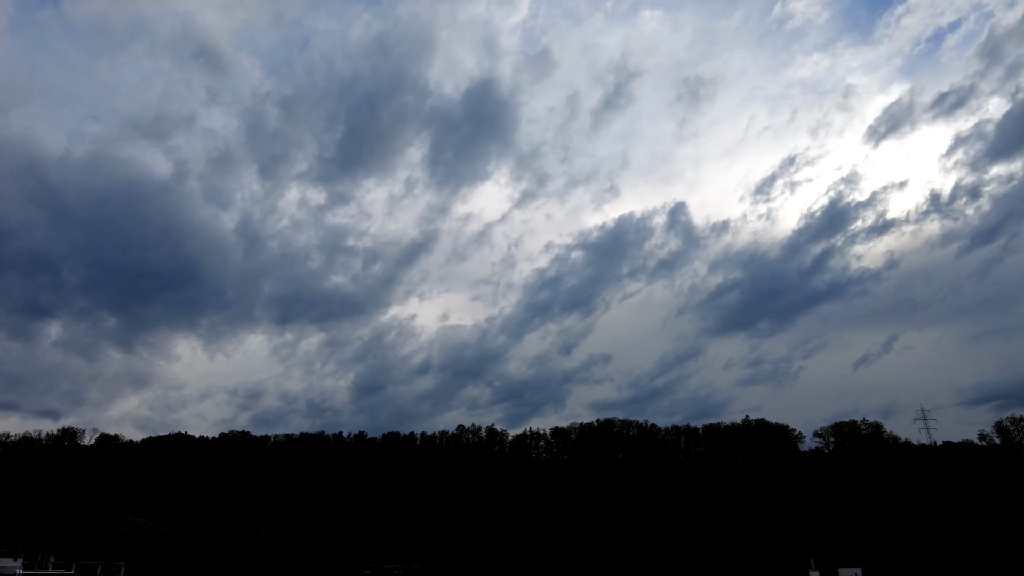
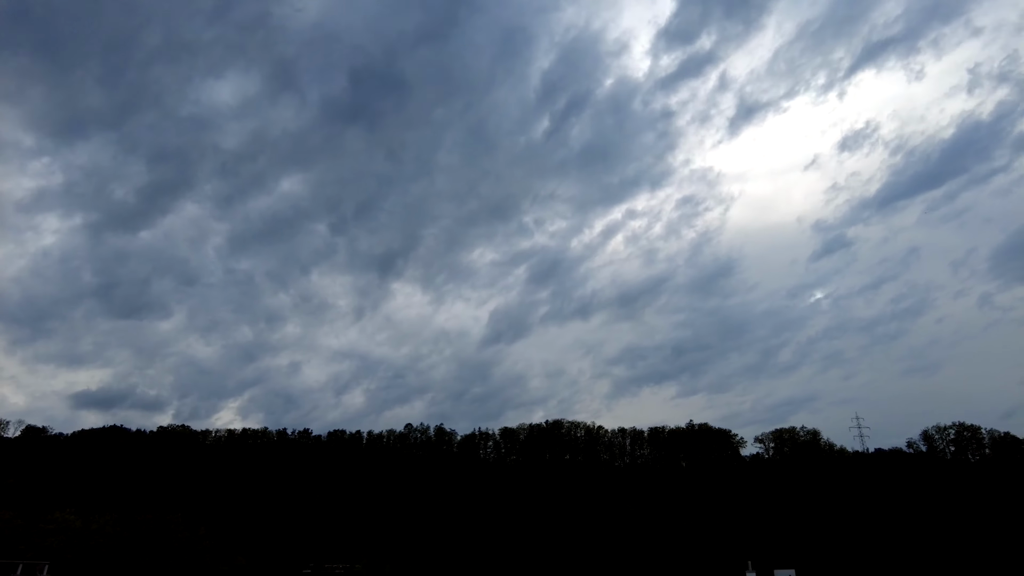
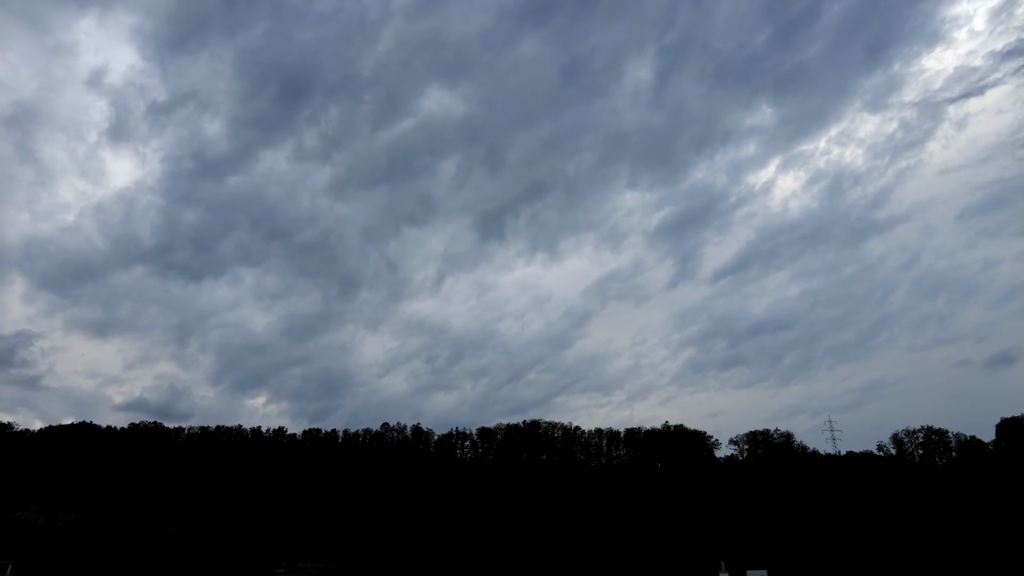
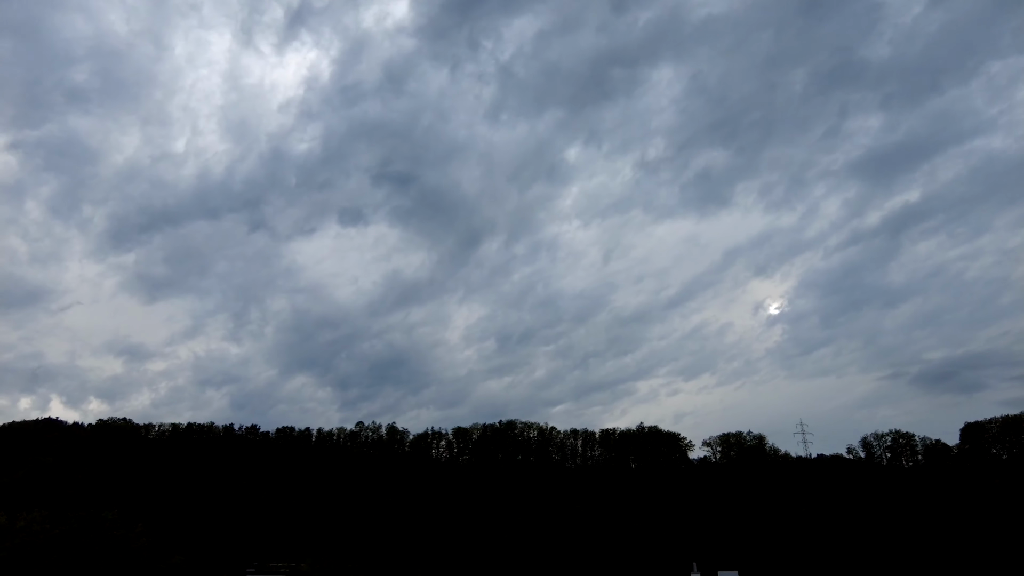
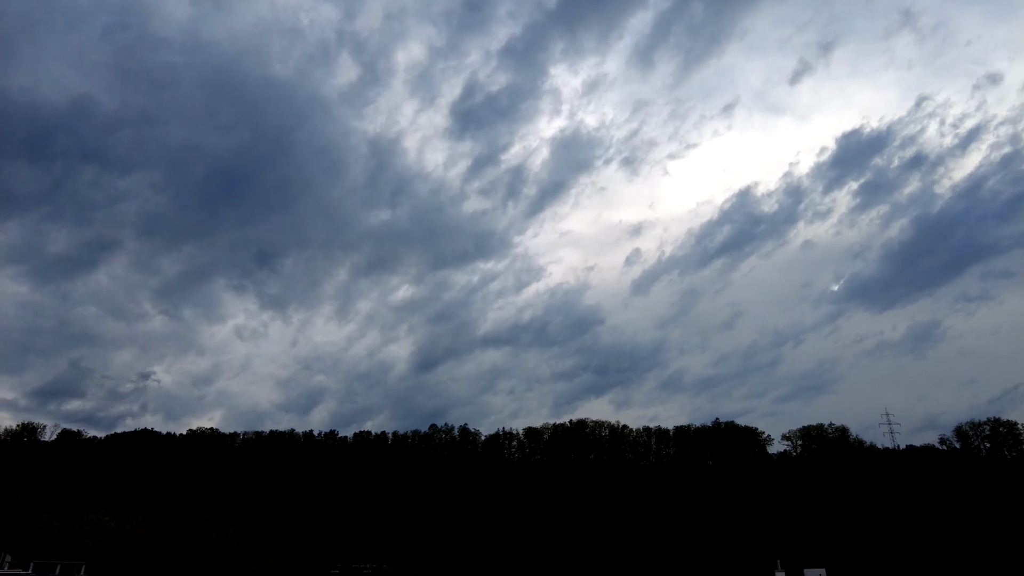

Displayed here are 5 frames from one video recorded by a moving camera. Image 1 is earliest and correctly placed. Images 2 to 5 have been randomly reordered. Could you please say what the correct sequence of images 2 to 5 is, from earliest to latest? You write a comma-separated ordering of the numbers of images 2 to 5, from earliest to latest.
5, 2, 3, 4
